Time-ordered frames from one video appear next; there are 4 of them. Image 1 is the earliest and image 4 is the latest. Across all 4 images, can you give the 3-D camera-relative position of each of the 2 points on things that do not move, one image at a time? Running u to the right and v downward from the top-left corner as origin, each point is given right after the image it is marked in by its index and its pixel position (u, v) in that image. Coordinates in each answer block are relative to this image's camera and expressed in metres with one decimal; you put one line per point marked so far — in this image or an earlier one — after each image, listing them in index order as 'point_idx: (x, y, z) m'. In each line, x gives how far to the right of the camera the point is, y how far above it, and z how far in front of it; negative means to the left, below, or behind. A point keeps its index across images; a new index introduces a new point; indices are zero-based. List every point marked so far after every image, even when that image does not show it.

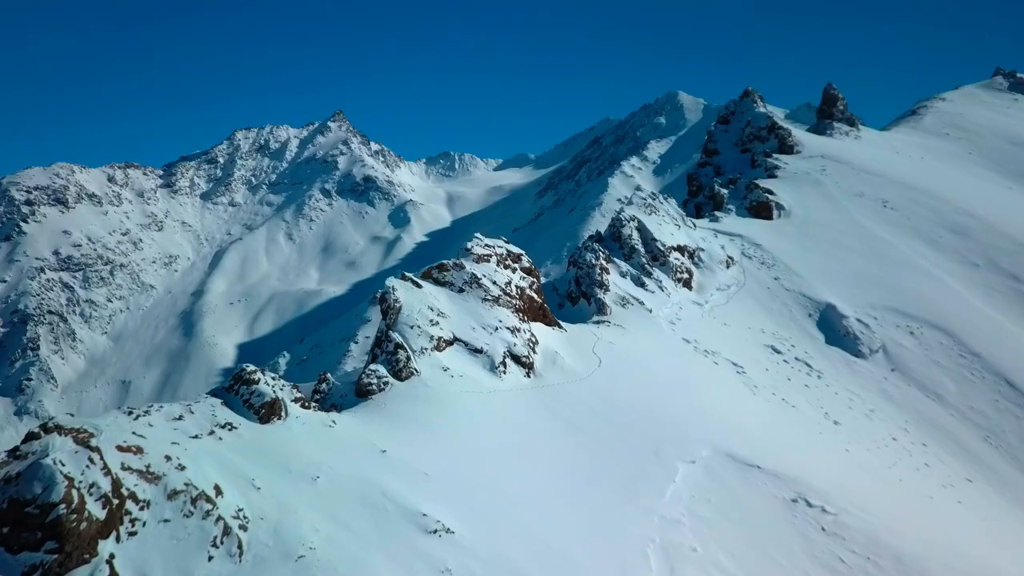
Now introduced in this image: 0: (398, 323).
0: (-3.4, -1.1, +19.4) m
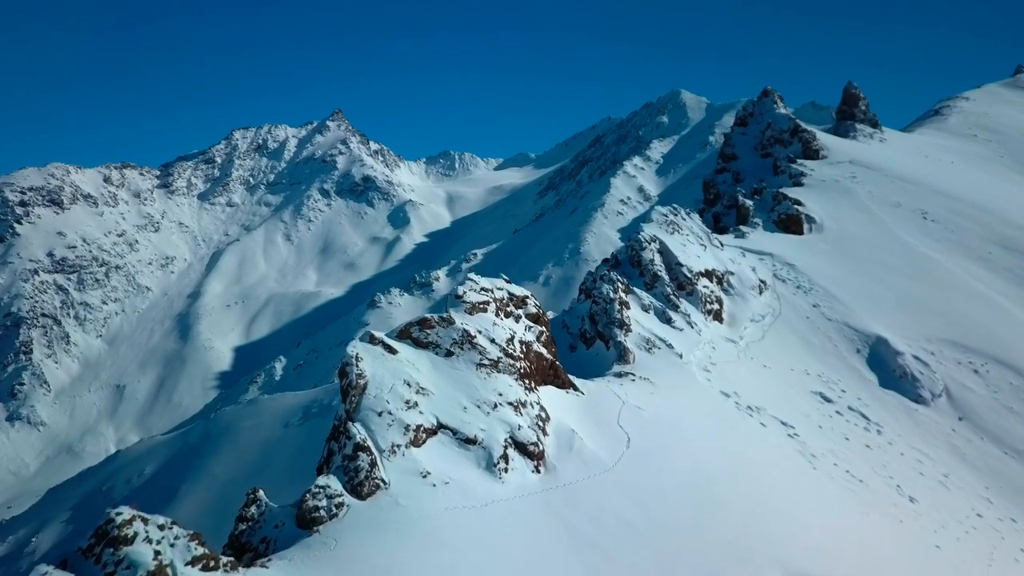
0: (-3.4, -2.7, +14.4) m
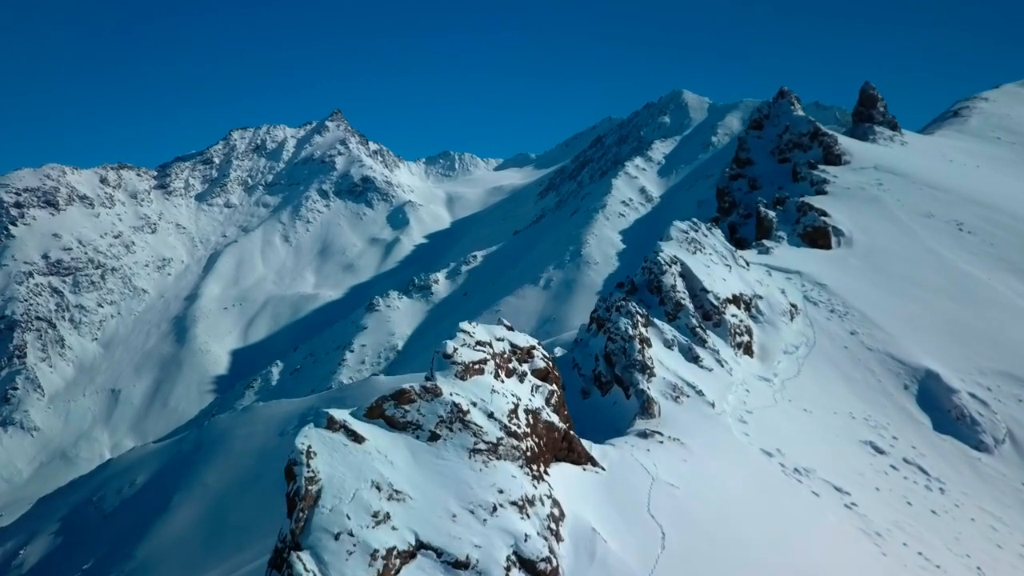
0: (-3.3, -4.0, +10.6) m
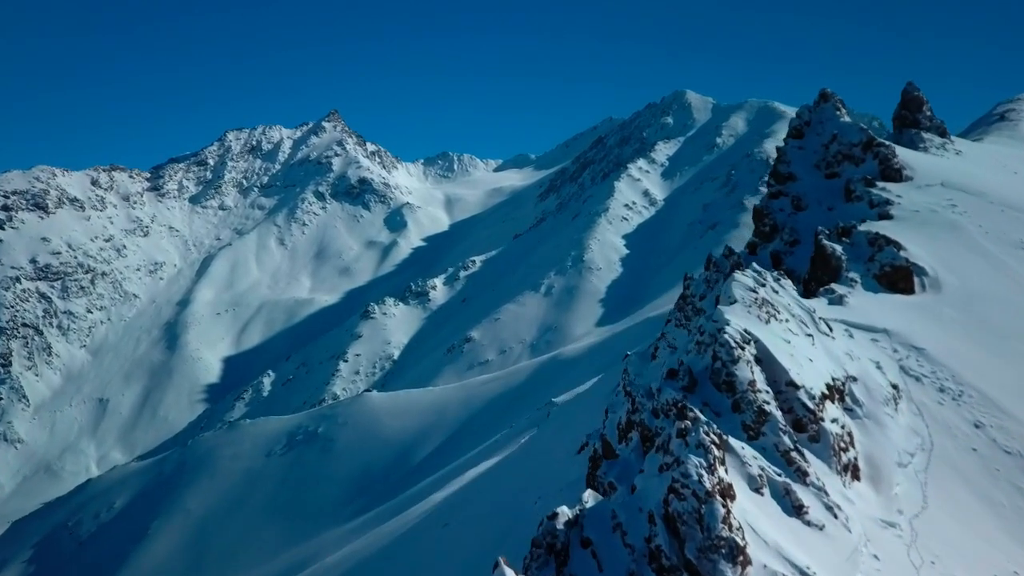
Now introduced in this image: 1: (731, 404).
0: (-3.1, -6.8, +2.3) m
1: (+6.2, -3.3, +18.7) m
